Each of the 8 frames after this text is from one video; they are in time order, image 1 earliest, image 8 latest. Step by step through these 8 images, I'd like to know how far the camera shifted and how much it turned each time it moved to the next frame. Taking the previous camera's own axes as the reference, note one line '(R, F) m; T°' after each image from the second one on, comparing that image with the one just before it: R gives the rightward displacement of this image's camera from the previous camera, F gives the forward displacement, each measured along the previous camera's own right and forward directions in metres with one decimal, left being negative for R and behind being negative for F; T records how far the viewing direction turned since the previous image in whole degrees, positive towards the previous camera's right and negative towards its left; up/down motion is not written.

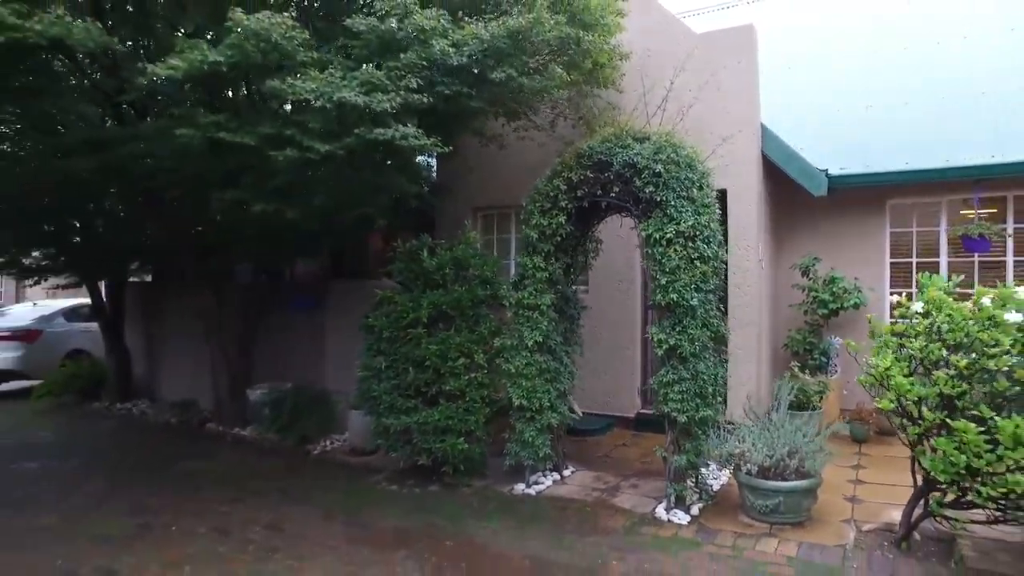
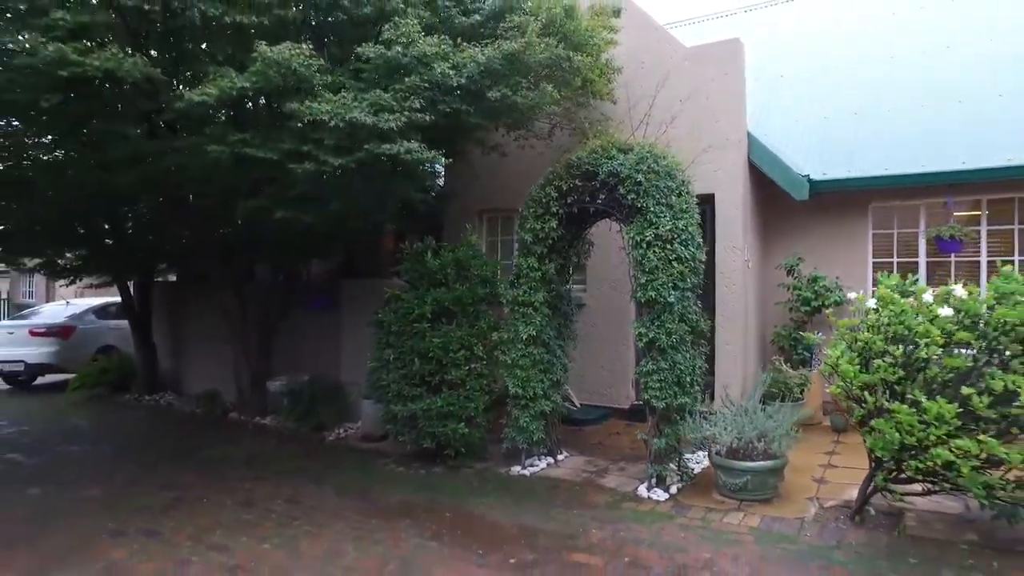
(+0.2, -0.5) m; -1°
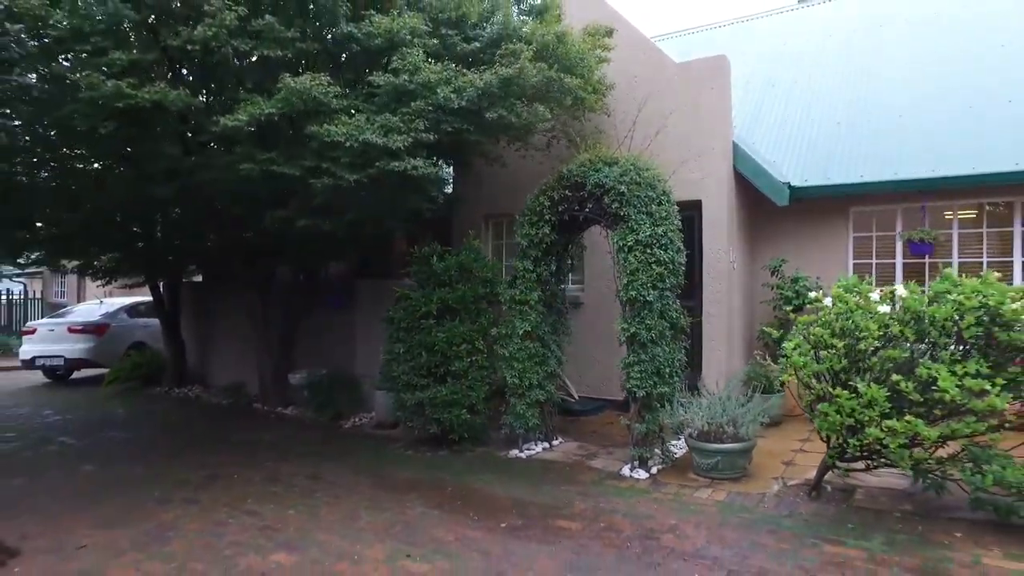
(+0.2, -0.7) m; -1°
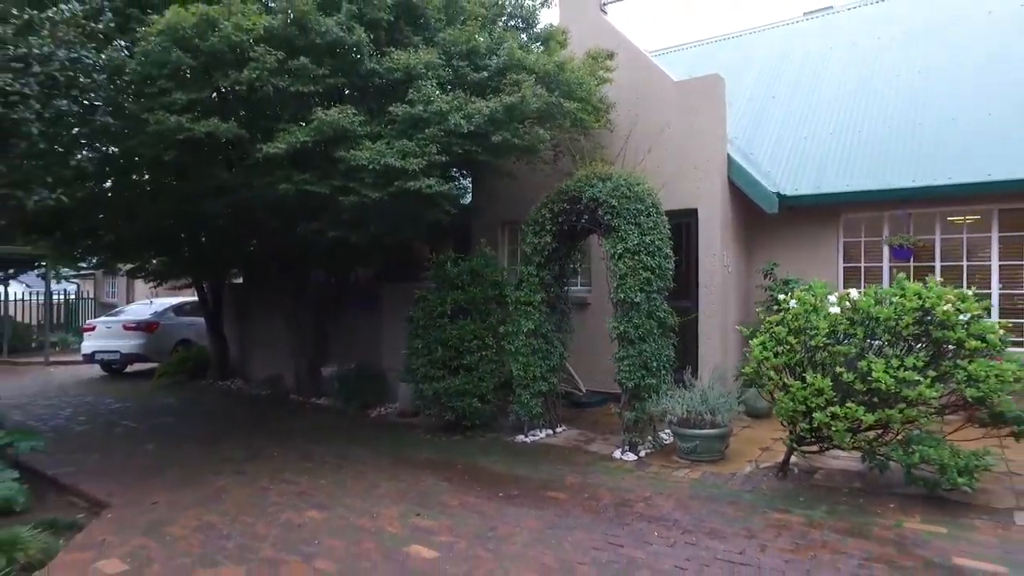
(+0.3, -0.8) m; -3°
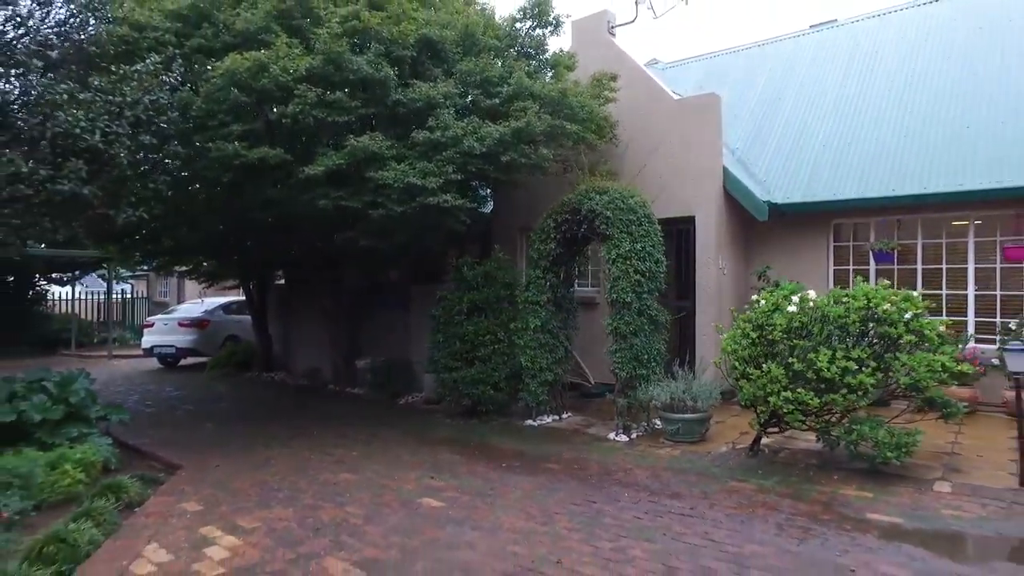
(+0.3, -1.0) m; -3°
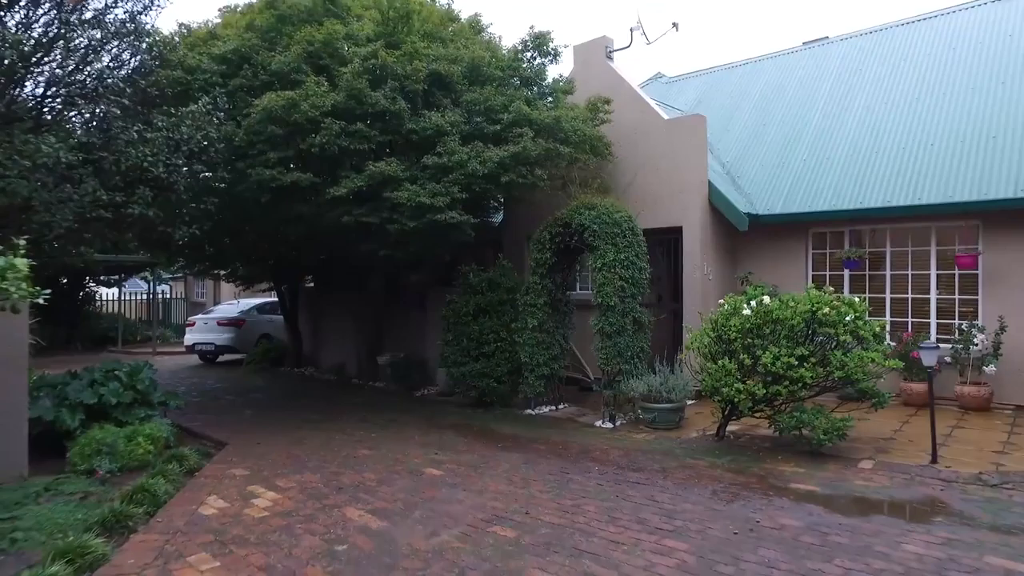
(+0.4, -1.1) m; -2°
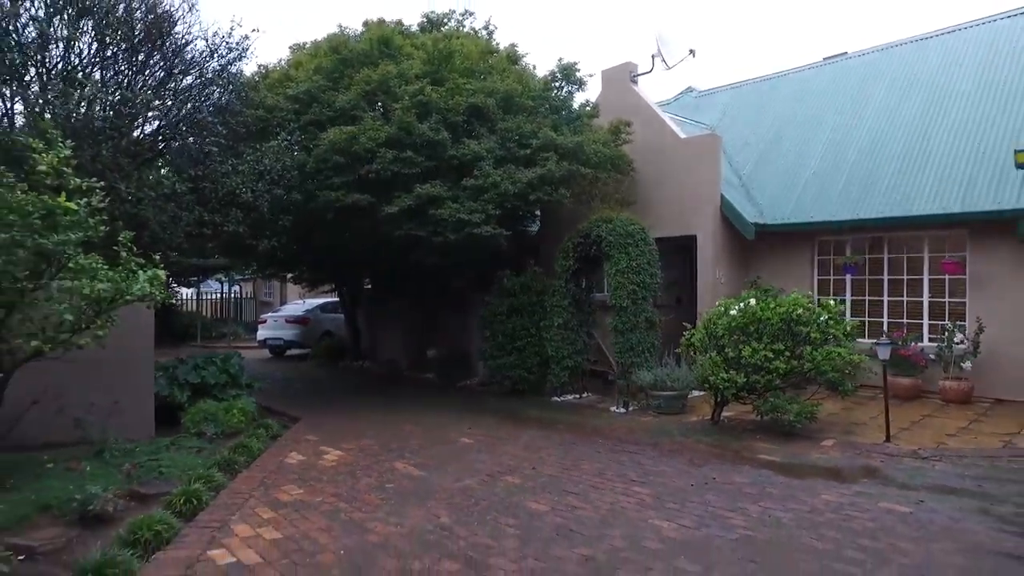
(+0.4, -1.4) m; -5°
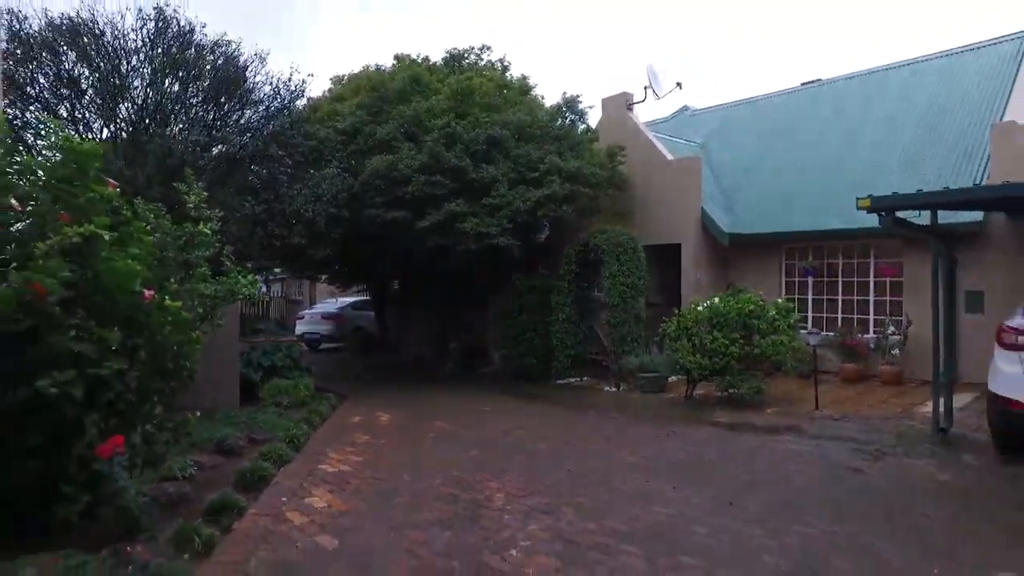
(+0.1, -2.1) m; -1°
